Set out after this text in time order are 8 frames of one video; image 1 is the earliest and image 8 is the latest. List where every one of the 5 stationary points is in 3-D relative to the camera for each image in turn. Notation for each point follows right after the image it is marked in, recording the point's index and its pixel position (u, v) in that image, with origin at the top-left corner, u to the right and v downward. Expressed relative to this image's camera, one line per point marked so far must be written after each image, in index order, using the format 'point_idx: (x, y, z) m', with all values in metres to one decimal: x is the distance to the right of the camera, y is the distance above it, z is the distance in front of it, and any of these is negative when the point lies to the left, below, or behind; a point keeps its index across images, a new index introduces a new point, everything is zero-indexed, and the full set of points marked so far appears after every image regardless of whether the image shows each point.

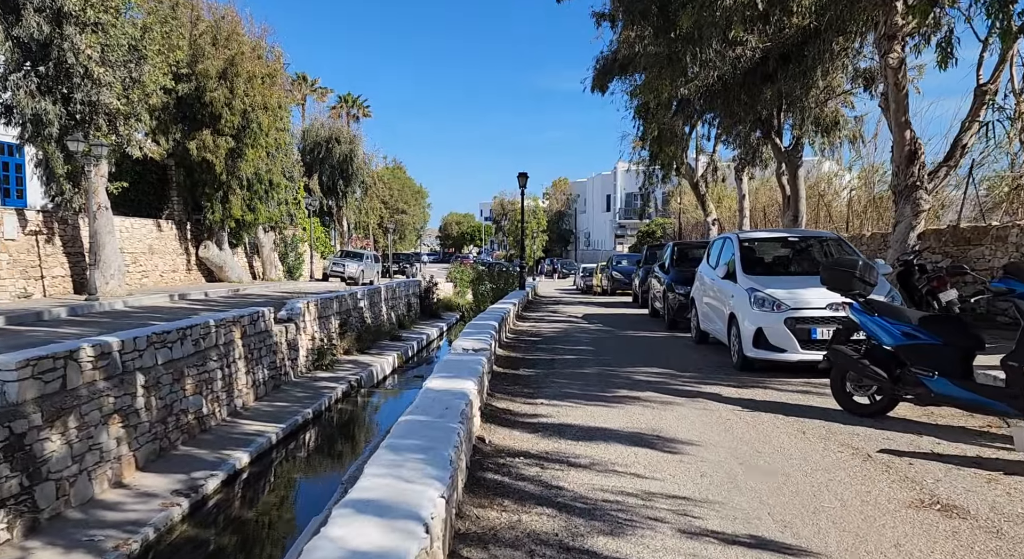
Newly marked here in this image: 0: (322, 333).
0: (-4.3, -1.2, +15.9) m
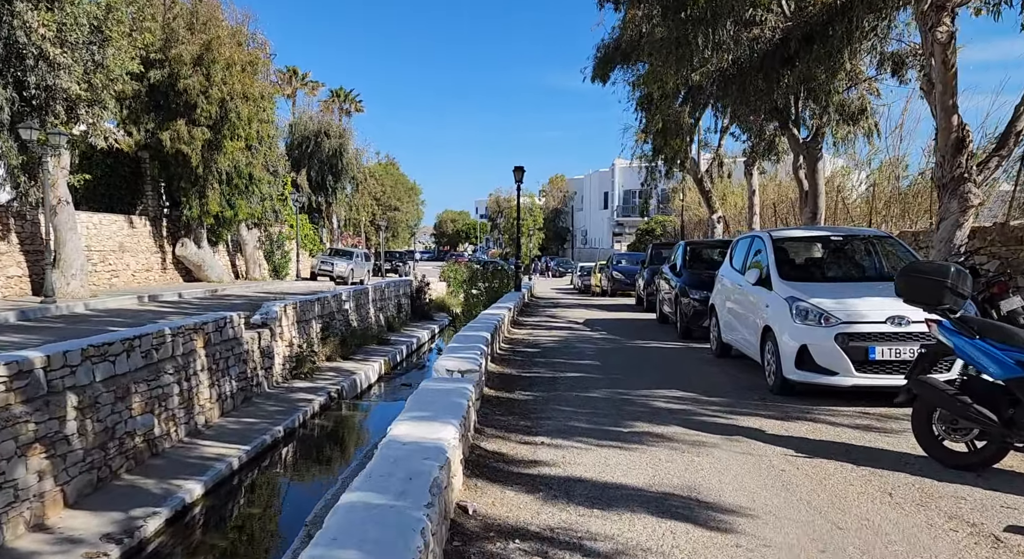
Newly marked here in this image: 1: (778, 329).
0: (-4.4, -1.2, +14.7) m
1: (+2.3, -0.4, +6.0) m
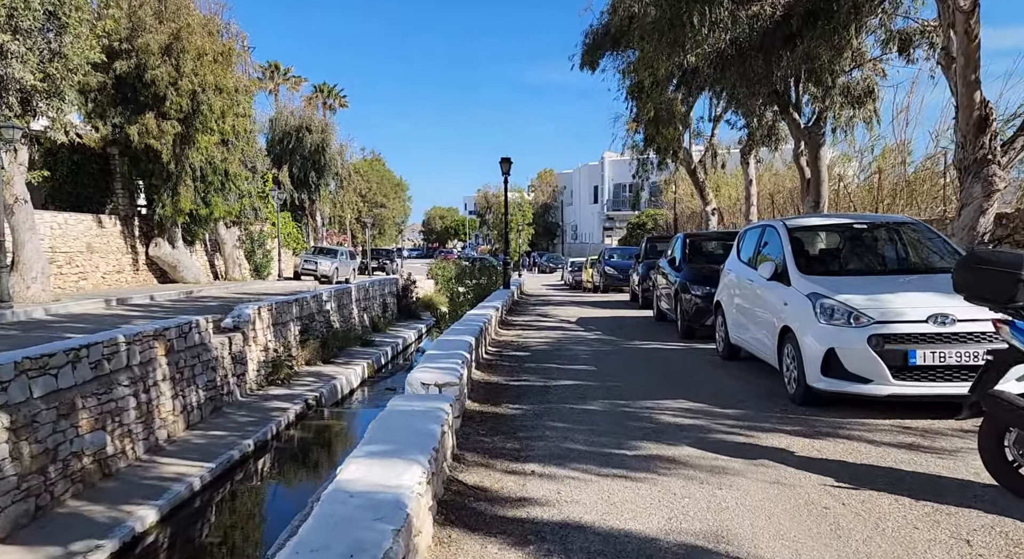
0: (-4.6, -1.2, +13.9) m
1: (+2.2, -0.4, +5.3) m
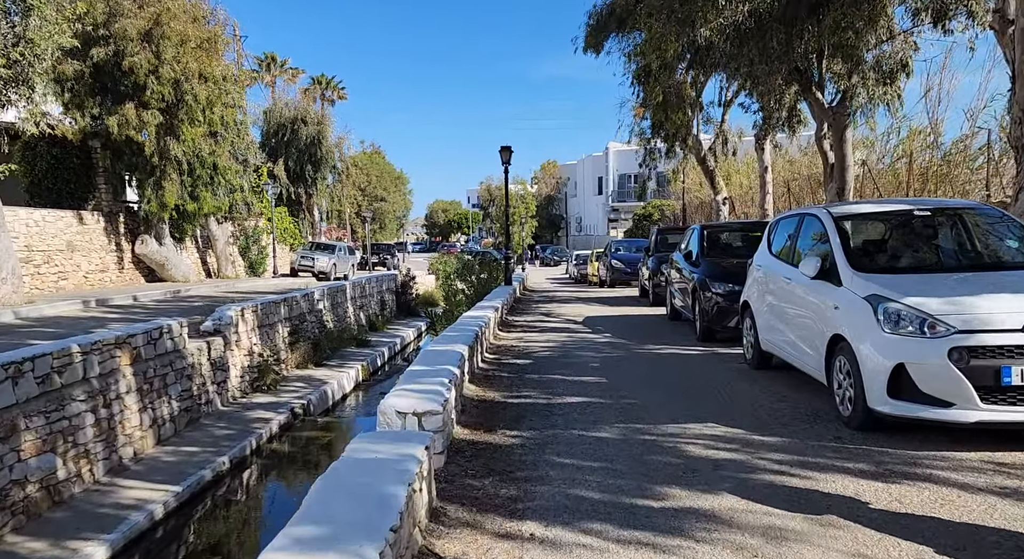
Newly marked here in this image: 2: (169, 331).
0: (-4.6, -1.2, +13.0) m
1: (+2.1, -0.4, +4.4) m
2: (-4.7, -0.7, +9.7) m
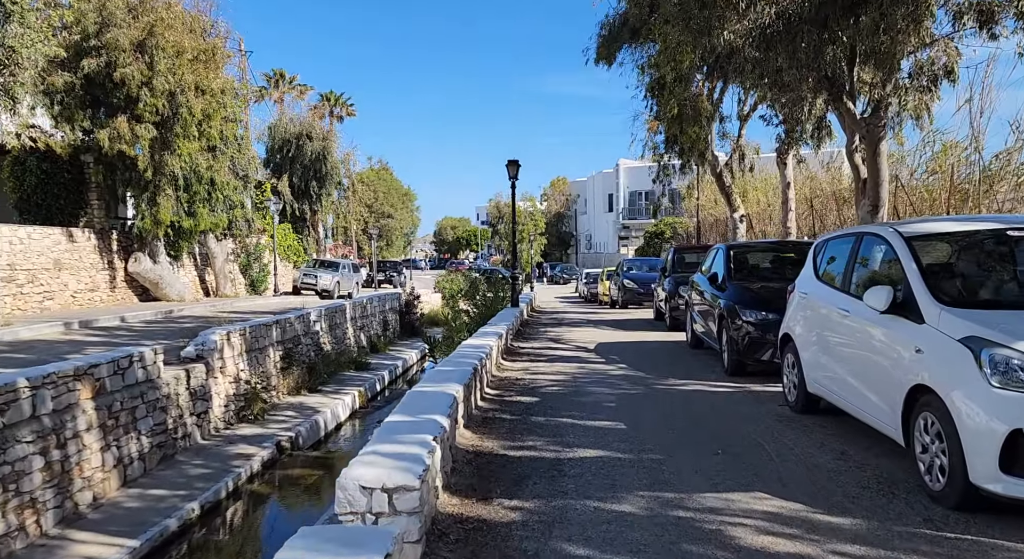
0: (-4.5, -1.6, +12.1) m
1: (+2.1, -0.6, +3.4) m
2: (-4.6, -1.0, +8.9) m
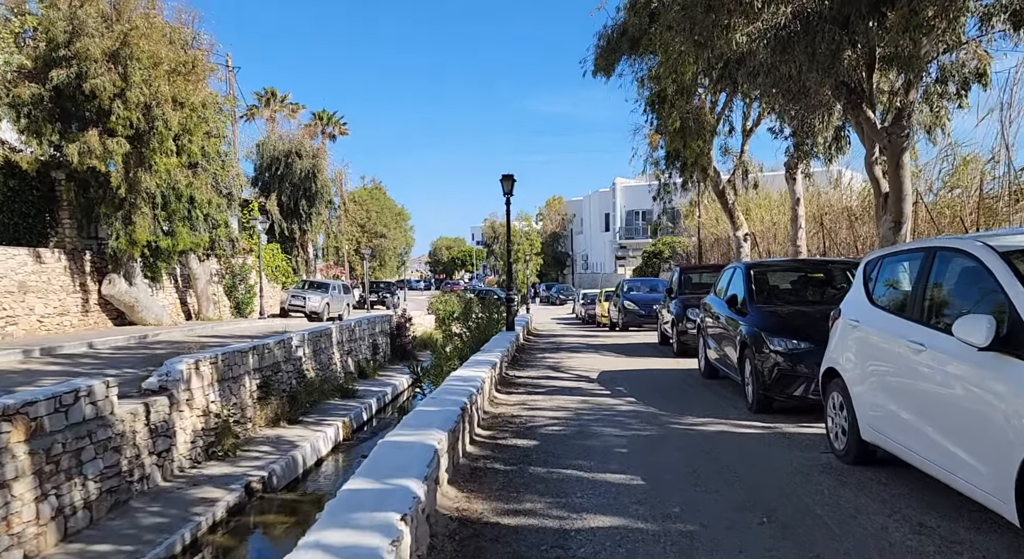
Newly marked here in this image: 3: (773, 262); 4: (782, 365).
0: (-4.6, -1.9, +11.2) m
1: (+2.1, -0.7, +2.5) m
2: (-4.7, -1.3, +7.9) m
3: (+2.9, +0.2, +7.9) m
4: (+2.3, -0.7, +6.1) m
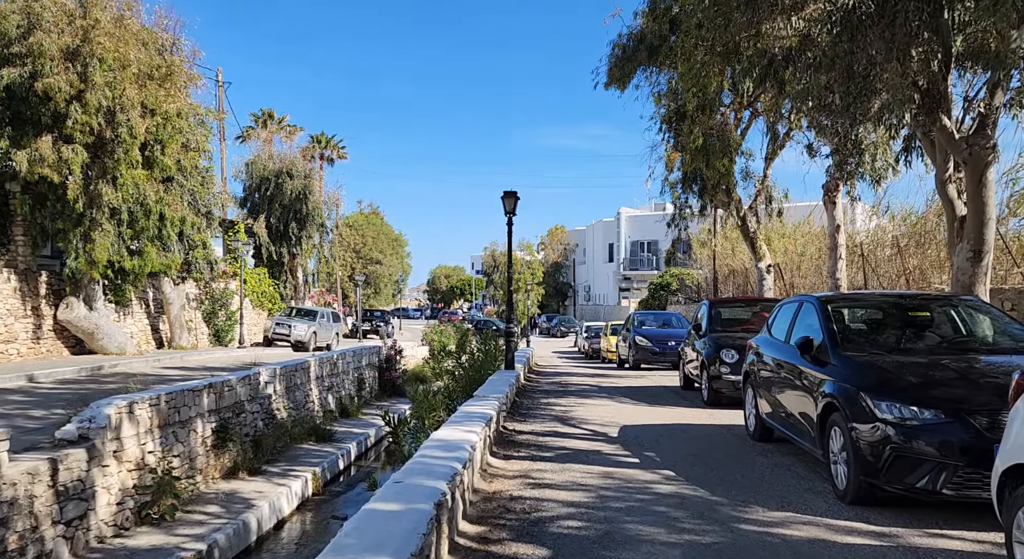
0: (-4.6, -2.3, +9.3) m
1: (+2.1, -0.7, +0.8) m
2: (-4.7, -1.5, +6.1) m
3: (+3.0, -0.1, +6.2) m
4: (+2.3, -1.0, +4.3) m
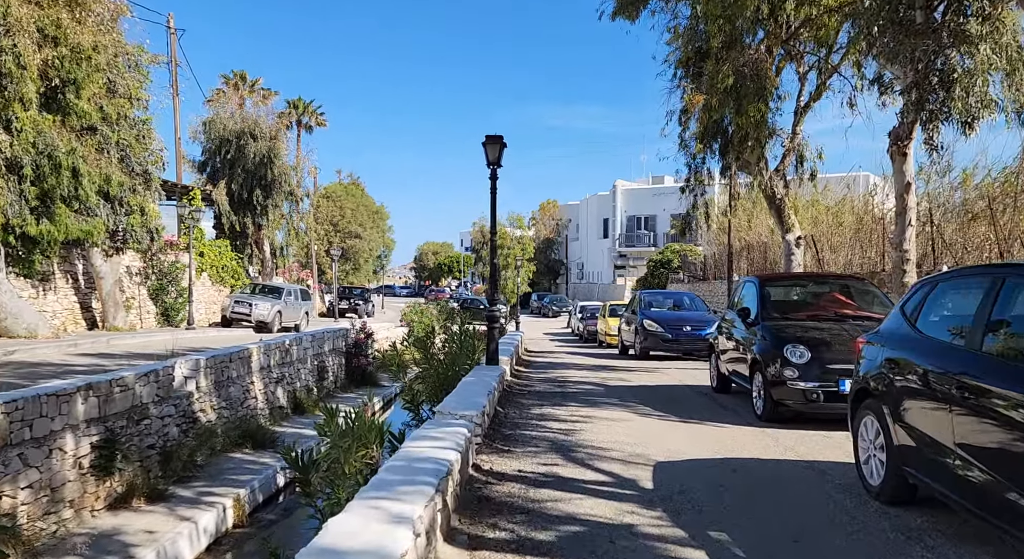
0: (-4.8, -1.9, +6.6) m
1: (+2.0, -0.7, -1.9) m
2: (-4.9, -1.2, +3.3) m
3: (+2.8, +0.1, +3.5) m
4: (+2.2, -0.8, +1.6) m
